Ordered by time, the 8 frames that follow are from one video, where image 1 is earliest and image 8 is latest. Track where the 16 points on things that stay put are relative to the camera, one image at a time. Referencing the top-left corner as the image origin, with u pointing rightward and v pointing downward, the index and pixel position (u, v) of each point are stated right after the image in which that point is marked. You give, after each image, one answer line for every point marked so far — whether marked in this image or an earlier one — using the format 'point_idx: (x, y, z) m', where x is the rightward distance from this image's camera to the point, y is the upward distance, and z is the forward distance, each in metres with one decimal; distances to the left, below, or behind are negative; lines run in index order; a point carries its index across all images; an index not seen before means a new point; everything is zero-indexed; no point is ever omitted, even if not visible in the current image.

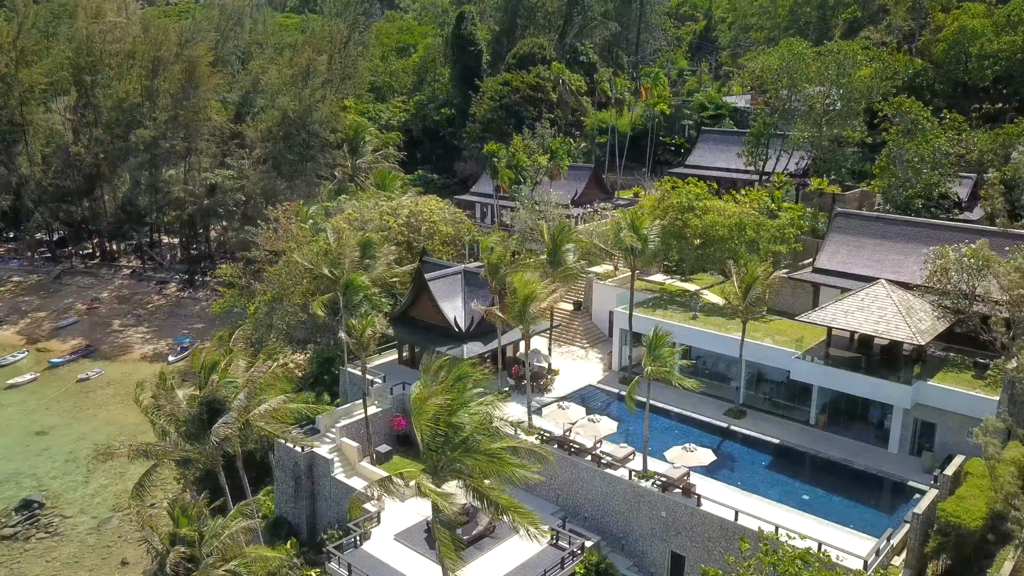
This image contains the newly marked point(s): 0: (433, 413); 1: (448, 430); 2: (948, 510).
0: (-1.6, -2.5, +16.6) m
1: (-1.3, -2.9, +16.7) m
2: (+10.7, -5.5, +19.7) m
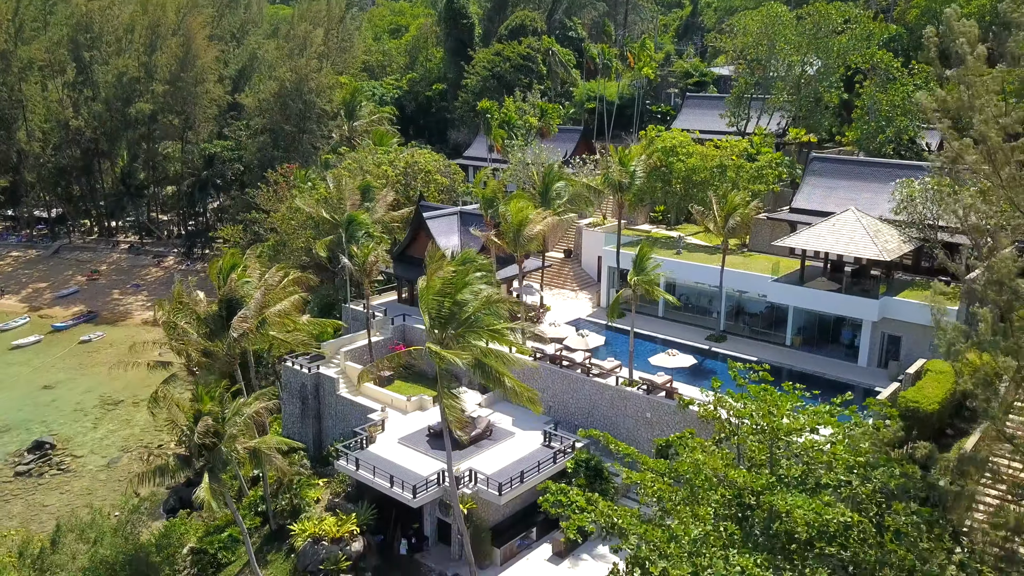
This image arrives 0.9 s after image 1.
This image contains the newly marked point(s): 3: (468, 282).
0: (-1.7, +0.1, +18.3) m
1: (-1.4, -0.4, +18.4) m
2: (+10.6, -2.9, +21.5) m
3: (-1.0, +0.2, +18.7) m
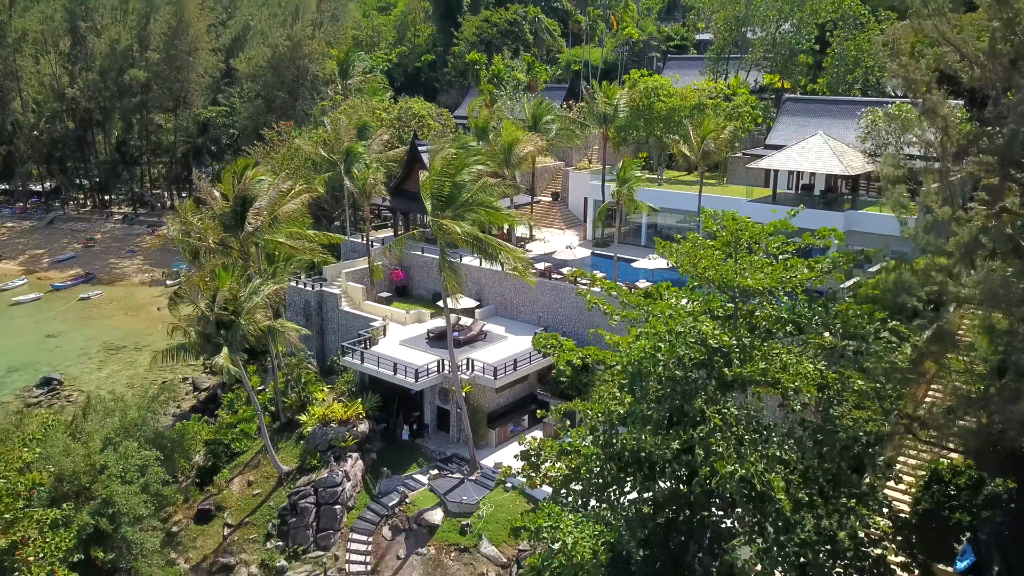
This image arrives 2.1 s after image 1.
0: (-1.8, +3.0, +20.2) m
1: (-1.5, +2.6, +20.2) m
2: (+10.4, +0.2, +23.6) m
3: (-1.2, +3.2, +20.5) m
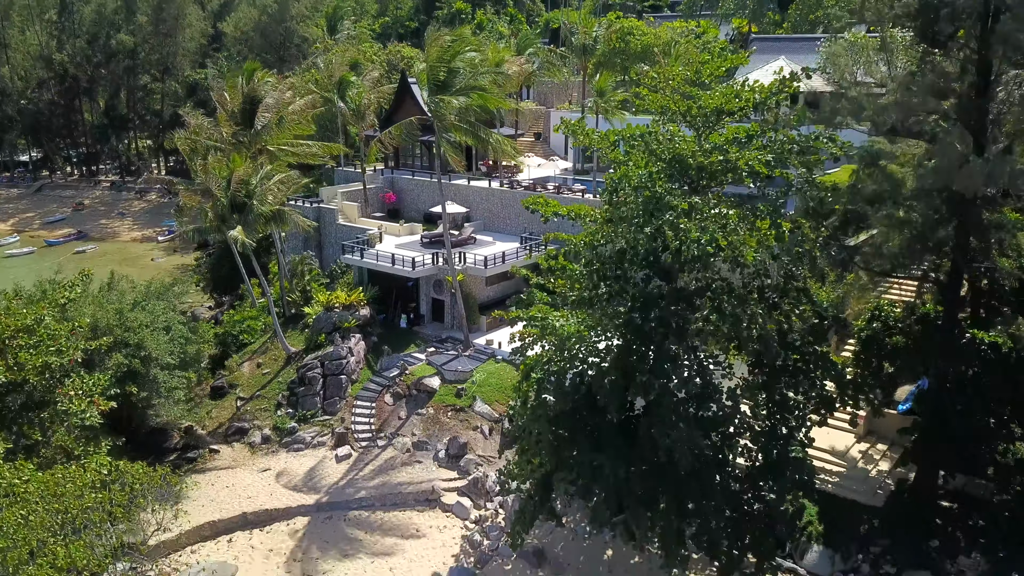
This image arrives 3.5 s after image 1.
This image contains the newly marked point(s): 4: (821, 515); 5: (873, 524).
0: (-2.1, +6.4, +22.3) m
1: (-1.8, +6.0, +22.4) m
2: (+10.1, +3.7, +26.0) m
3: (-1.5, +6.6, +22.7) m
4: (+7.5, -5.5, +19.4) m
5: (+8.5, -5.5, +18.9) m
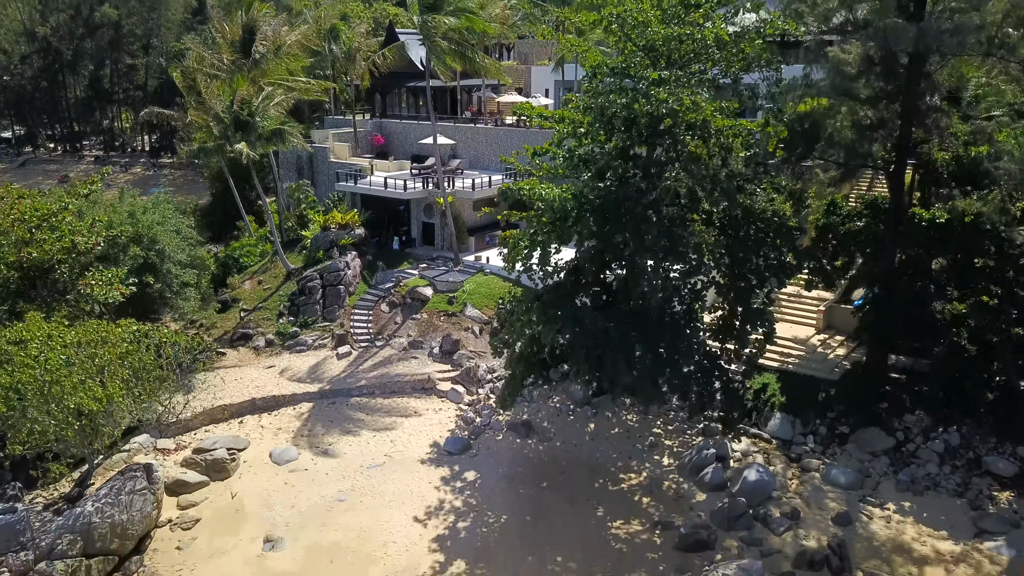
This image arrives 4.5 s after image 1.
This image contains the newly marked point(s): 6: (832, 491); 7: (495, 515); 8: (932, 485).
0: (-2.5, +9.2, +23.9) m
1: (-2.2, +8.7, +24.0) m
2: (+9.6, +6.5, +28.0) m
3: (-1.9, +9.4, +24.3) m
4: (+7.2, -2.6, +21.4) m
5: (+8.2, -2.7, +20.8) m
6: (+7.4, -4.7, +18.4) m
7: (-0.4, -5.1, +18.1) m
8: (+9.6, -4.5, +18.4) m
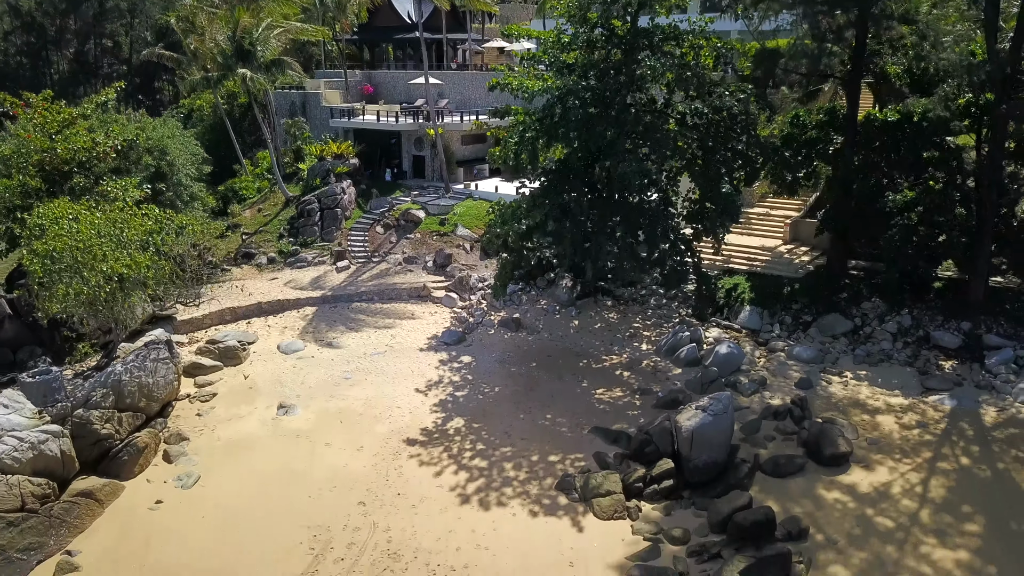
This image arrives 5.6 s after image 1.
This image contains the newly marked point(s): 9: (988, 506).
0: (-3.0, +11.8, +25.4) m
1: (-2.7, +11.4, +25.6) m
2: (+9.0, +9.3, +29.8) m
3: (-2.4, +12.0, +25.9) m
4: (+6.9, +0.1, +23.2) m
5: (+8.0, 0.0, +22.7) m
6: (+7.2, -1.9, +20.2) m
7: (-0.6, -2.4, +19.7) m
8: (+9.4, -1.8, +20.3) m
9: (+8.7, -4.0, +14.7) m
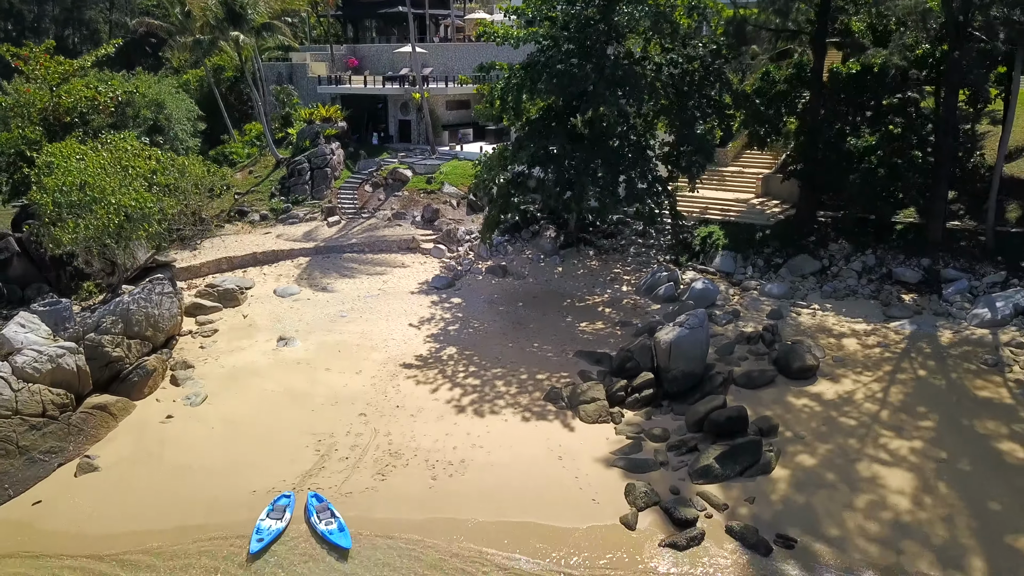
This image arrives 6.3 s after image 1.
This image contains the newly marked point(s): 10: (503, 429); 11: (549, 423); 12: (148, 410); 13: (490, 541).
0: (-3.5, +13.4, +26.4) m
1: (-3.2, +12.9, +26.5) m
2: (+8.4, +10.9, +31.1) m
3: (-3.0, +13.5, +26.8) m
4: (+6.5, +1.7, +24.4) m
5: (+7.6, +1.6, +23.9) m
6: (+6.8, -0.3, +21.5) m
7: (-0.9, -0.9, +20.7) m
8: (+9.1, -0.1, +21.6) m
9: (+8.5, -2.4, +16.0) m
10: (-0.2, -2.7, +15.5) m
11: (+0.7, -2.6, +15.6) m
12: (-7.4, -2.5, +16.4) m
13: (-0.3, -3.9, +12.4) m
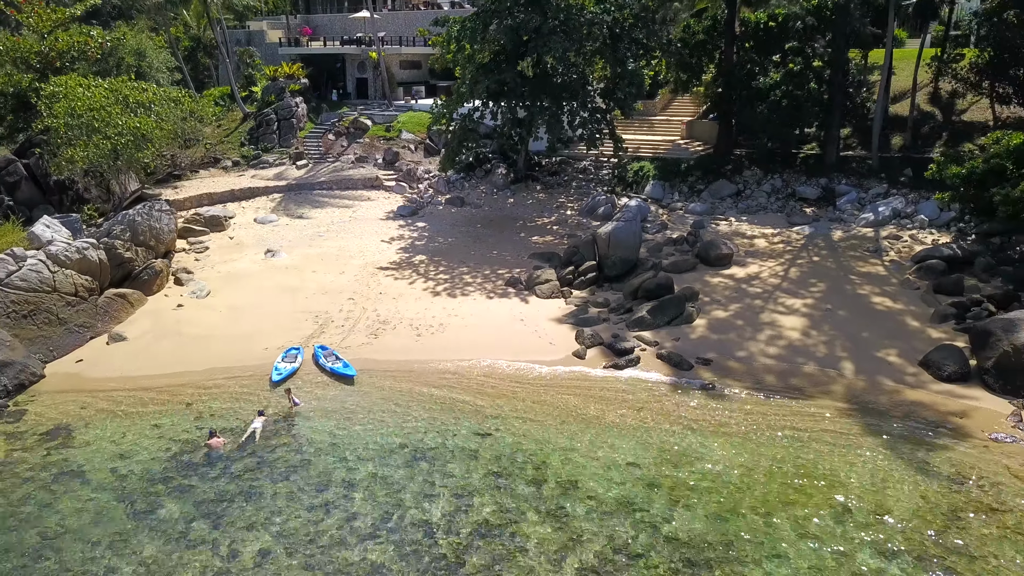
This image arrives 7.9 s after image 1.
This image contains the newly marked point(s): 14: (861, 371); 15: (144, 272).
0: (-5.5, +15.6, +29.0) m
1: (-5.2, +15.2, +29.1) m
2: (+6.1, +13.5, +34.5) m
3: (-5.0, +15.9, +29.4) m
4: (+5.0, +4.3, +27.8) m
5: (+6.0, +4.2, +27.3) m
6: (+5.6, +2.2, +24.9) m
7: (-2.0, +1.5, +23.6) m
8: (+7.8, +2.5, +25.2) m
9: (+7.7, +0.2, +19.6) m
10: (-0.9, -0.4, +18.4) m
11: (0.0, -0.3, +18.6) m
12: (-8.2, -0.3, +18.7) m
13: (-0.8, -1.6, +15.3) m
14: (+6.5, -1.5, +14.9) m
15: (-8.7, +0.4, +19.0) m
